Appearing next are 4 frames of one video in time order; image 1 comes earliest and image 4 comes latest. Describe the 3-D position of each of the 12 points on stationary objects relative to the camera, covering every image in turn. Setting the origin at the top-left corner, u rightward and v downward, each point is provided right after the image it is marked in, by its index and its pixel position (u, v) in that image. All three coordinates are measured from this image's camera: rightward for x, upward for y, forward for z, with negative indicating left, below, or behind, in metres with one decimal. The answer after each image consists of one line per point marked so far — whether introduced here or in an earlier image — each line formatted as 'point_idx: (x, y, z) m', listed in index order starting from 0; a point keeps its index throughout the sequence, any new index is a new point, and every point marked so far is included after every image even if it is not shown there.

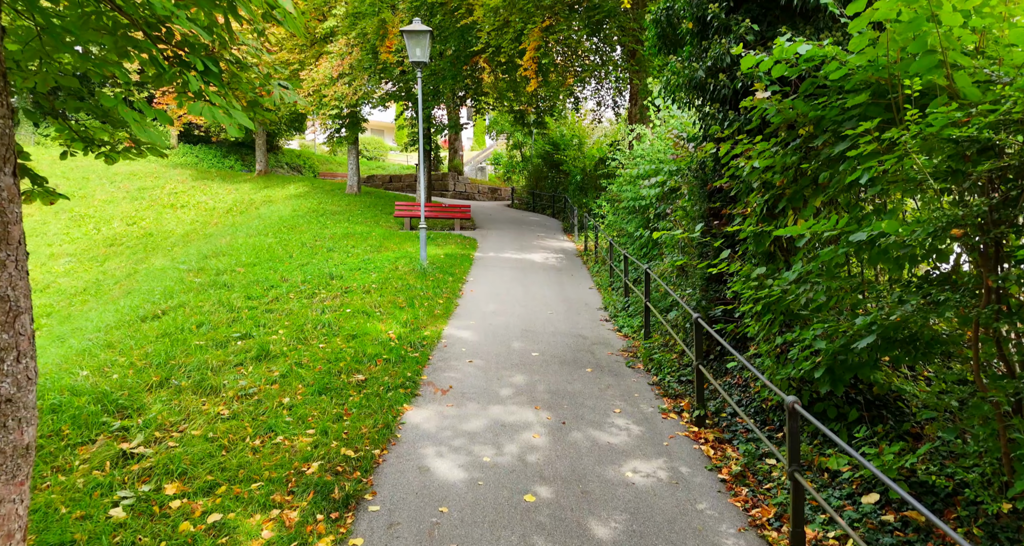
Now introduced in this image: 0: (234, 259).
0: (-5.3, +0.3, +15.2) m
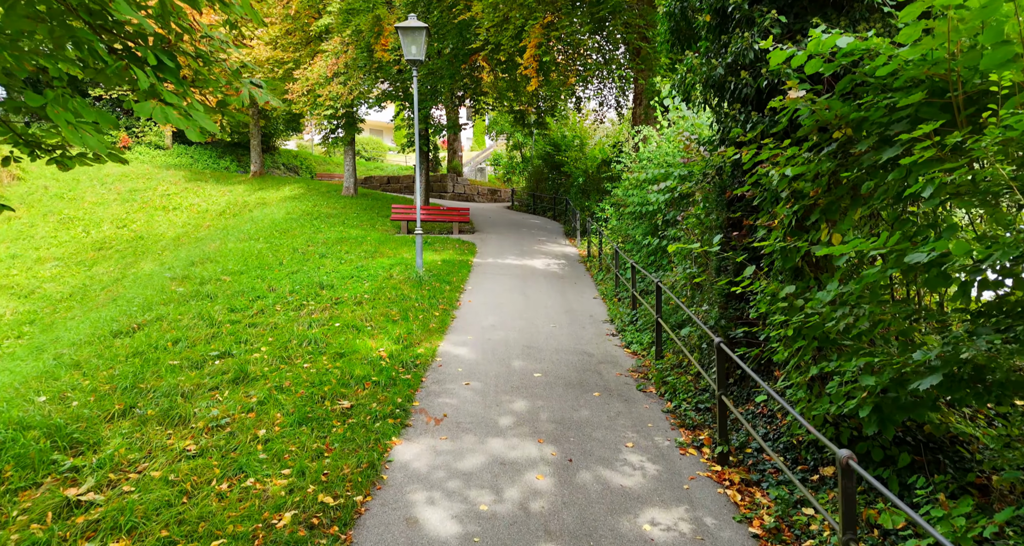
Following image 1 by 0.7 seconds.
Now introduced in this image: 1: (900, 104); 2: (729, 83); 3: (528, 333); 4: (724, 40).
0: (-5.3, +0.1, +14.5) m
1: (+2.2, +1.0, +4.5) m
2: (+1.9, +1.7, +6.9) m
3: (+0.2, -0.8, +10.1) m
4: (+1.9, +2.0, +7.0) m
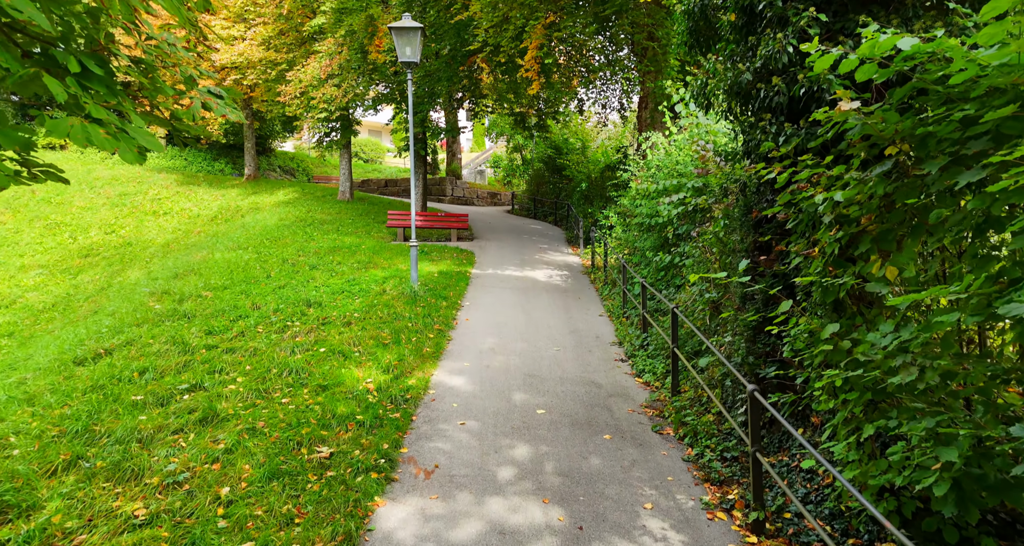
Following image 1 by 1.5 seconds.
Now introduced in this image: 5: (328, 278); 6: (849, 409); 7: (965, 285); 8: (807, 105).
0: (-5.3, -0.1, +13.7) m
1: (+2.2, +0.7, +3.8) m
2: (+1.9, +1.4, +6.1) m
3: (+0.2, -1.0, +9.3) m
4: (+1.9, +1.8, +6.2) m
5: (-3.2, -0.1, +14.1) m
6: (+1.9, -0.8, +4.6) m
7: (+2.2, -0.1, +3.8) m
8: (+2.2, +1.2, +5.8) m
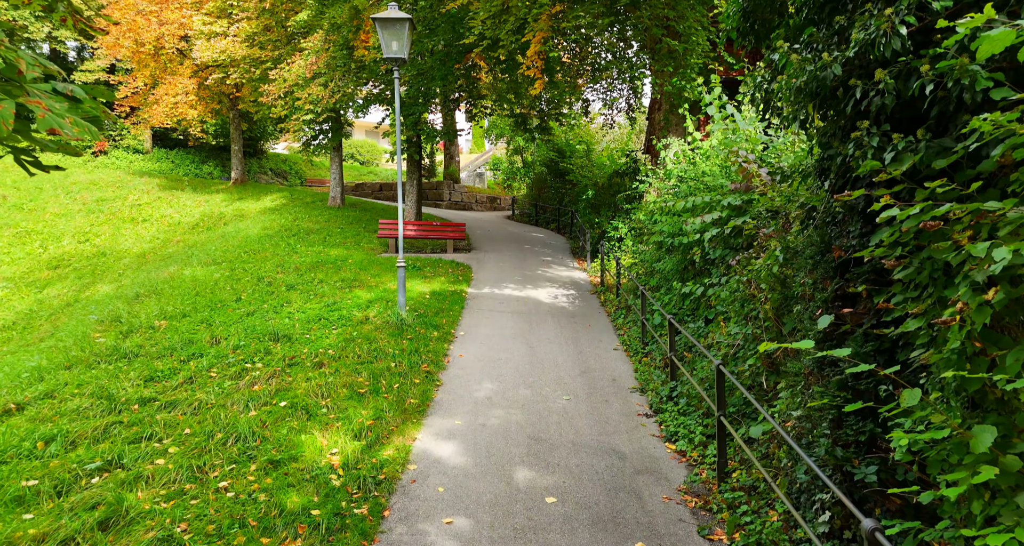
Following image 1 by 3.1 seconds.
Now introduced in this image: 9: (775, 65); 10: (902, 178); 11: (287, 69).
0: (-5.3, -0.5, +12.1) m
1: (+2.2, +0.4, +2.2) m
2: (+1.9, +1.1, +4.5) m
3: (+0.2, -1.4, +7.7) m
4: (+1.9, +1.4, +4.6) m
5: (-3.2, -0.4, +12.5) m
6: (+2.0, -1.1, +3.0) m
7: (+2.2, -0.4, +2.2) m
8: (+2.2, +0.9, +4.2) m
9: (+1.8, +1.4, +5.4) m
10: (+2.0, +0.5, +4.2) m
11: (-5.2, +4.7, +18.3) m
